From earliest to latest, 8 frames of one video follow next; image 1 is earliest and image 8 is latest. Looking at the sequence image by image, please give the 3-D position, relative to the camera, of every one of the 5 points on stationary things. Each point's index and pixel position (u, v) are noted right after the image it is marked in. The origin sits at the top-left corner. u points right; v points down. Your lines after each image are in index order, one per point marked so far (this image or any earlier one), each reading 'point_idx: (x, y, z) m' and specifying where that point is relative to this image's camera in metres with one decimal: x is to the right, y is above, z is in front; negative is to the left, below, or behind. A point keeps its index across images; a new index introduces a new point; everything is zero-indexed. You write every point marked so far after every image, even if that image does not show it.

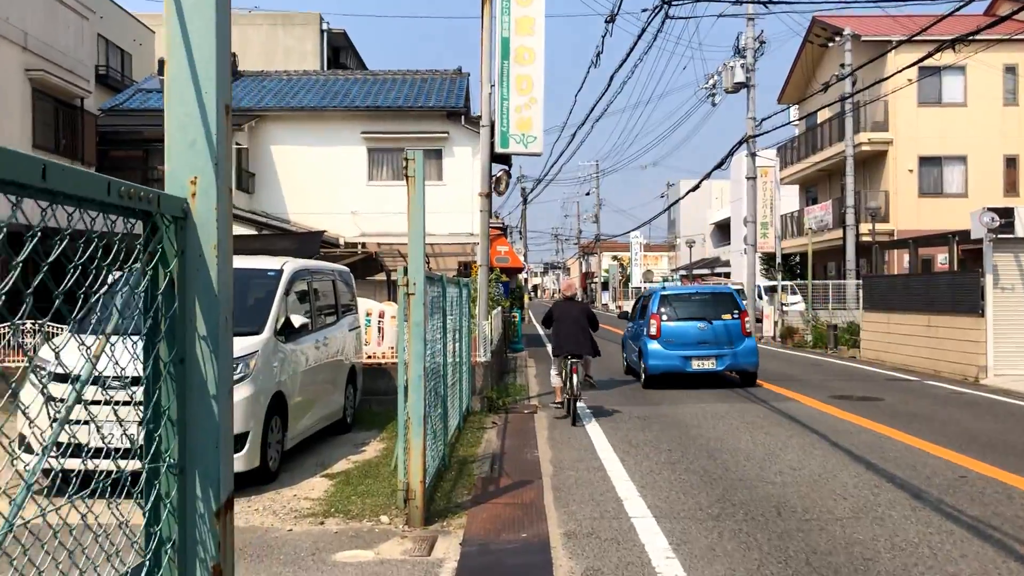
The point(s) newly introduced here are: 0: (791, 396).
0: (+3.4, -1.3, +11.6) m
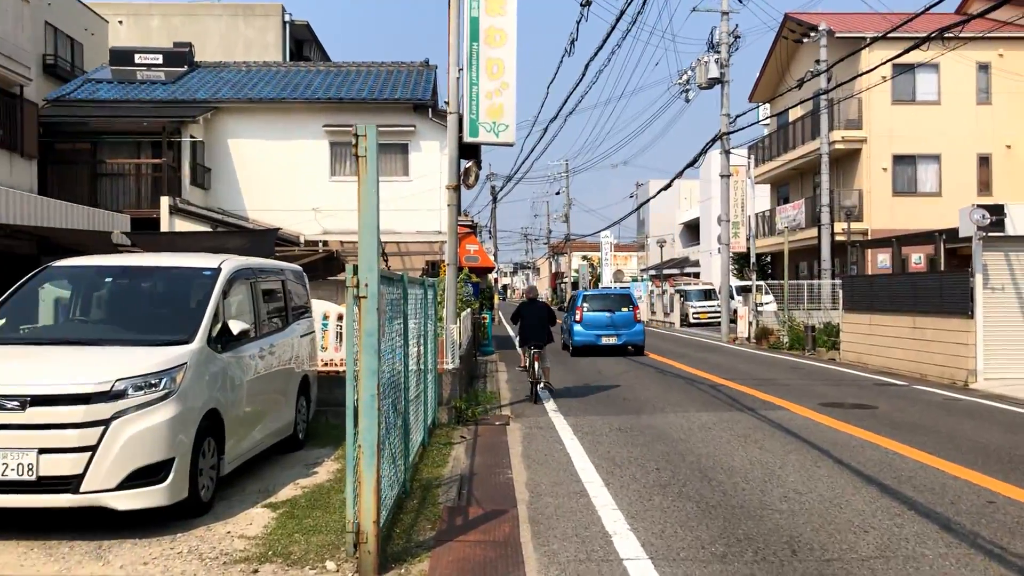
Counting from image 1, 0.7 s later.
0: (+3.1, -1.3, +10.8) m
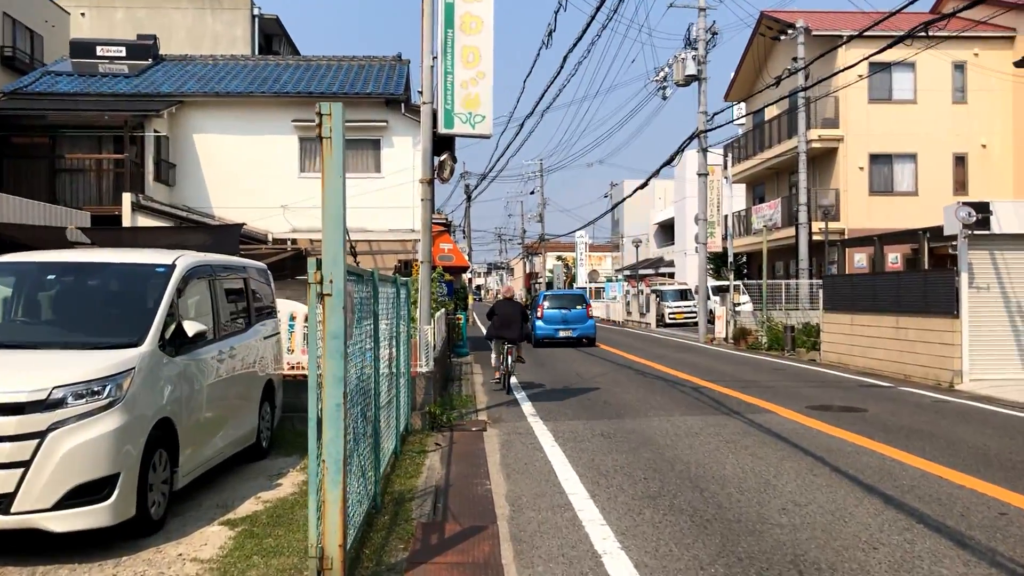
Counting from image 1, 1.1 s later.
0: (+2.8, -1.3, +10.5) m
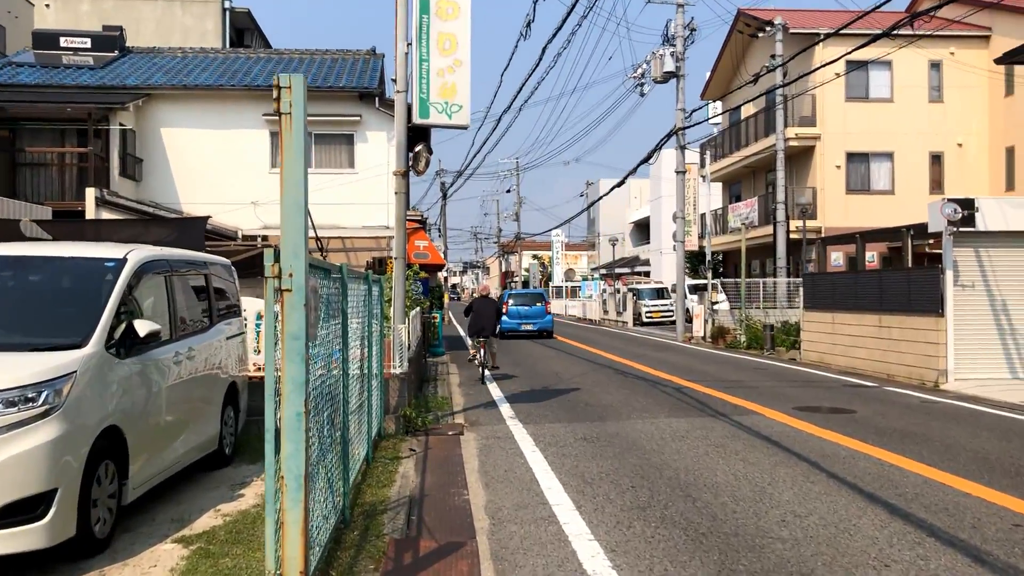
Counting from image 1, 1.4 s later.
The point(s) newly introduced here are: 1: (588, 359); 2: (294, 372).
0: (+2.6, -1.3, +10.1) m
1: (+1.4, -1.3, +17.7) m
2: (-0.9, -0.3, +3.7) m
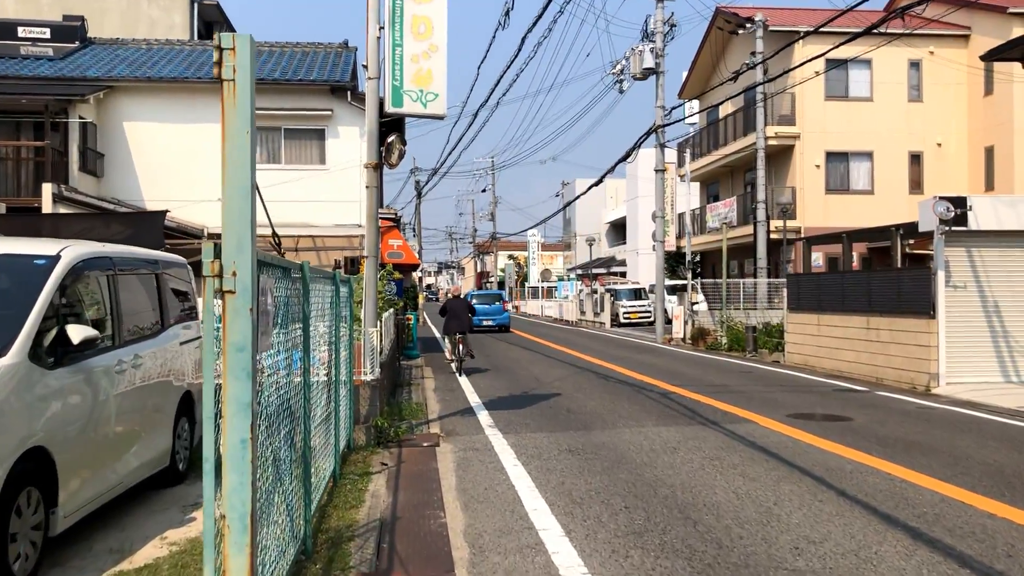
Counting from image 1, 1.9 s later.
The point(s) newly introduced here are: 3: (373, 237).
0: (+2.4, -1.3, +9.6) m
1: (+1.0, -1.3, +17.2) m
2: (-0.9, -0.3, +3.1) m
3: (-1.3, +0.5, +9.1) m
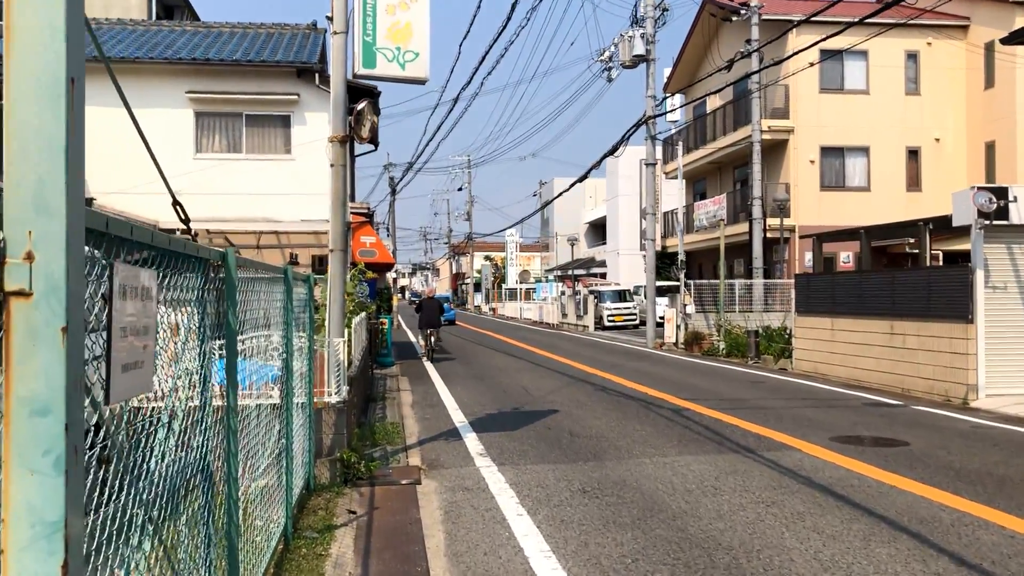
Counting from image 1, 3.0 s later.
0: (+2.3, -1.3, +8.1) m
1: (+0.8, -1.4, +15.7) m
2: (-0.8, -0.3, +1.5) m
3: (-1.4, +0.5, +7.5) m
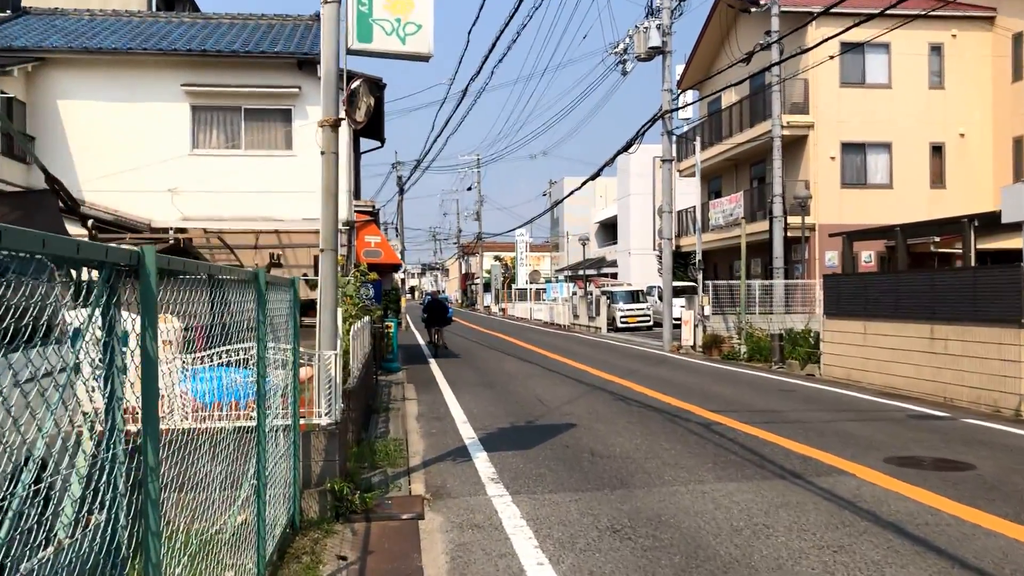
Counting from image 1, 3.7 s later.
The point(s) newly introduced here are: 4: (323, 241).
0: (+2.4, -1.3, +7.2) m
1: (+1.0, -1.4, +14.7) m
2: (-0.7, -0.4, +0.7) m
3: (-1.3, +0.5, +6.6) m
4: (-1.3, +0.3, +6.7) m
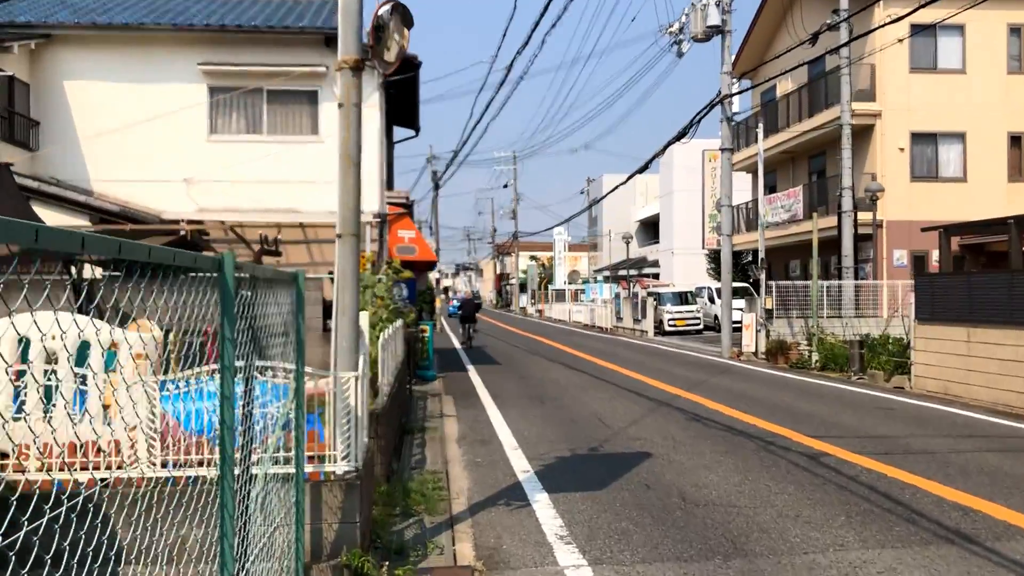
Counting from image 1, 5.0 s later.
0: (+2.9, -1.3, +5.4) m
1: (+1.7, -1.4, +13.0) m
2: (-0.5, -0.4, -1.0) m
3: (-0.9, +0.5, +4.9) m
4: (-0.9, +0.4, +5.0) m
